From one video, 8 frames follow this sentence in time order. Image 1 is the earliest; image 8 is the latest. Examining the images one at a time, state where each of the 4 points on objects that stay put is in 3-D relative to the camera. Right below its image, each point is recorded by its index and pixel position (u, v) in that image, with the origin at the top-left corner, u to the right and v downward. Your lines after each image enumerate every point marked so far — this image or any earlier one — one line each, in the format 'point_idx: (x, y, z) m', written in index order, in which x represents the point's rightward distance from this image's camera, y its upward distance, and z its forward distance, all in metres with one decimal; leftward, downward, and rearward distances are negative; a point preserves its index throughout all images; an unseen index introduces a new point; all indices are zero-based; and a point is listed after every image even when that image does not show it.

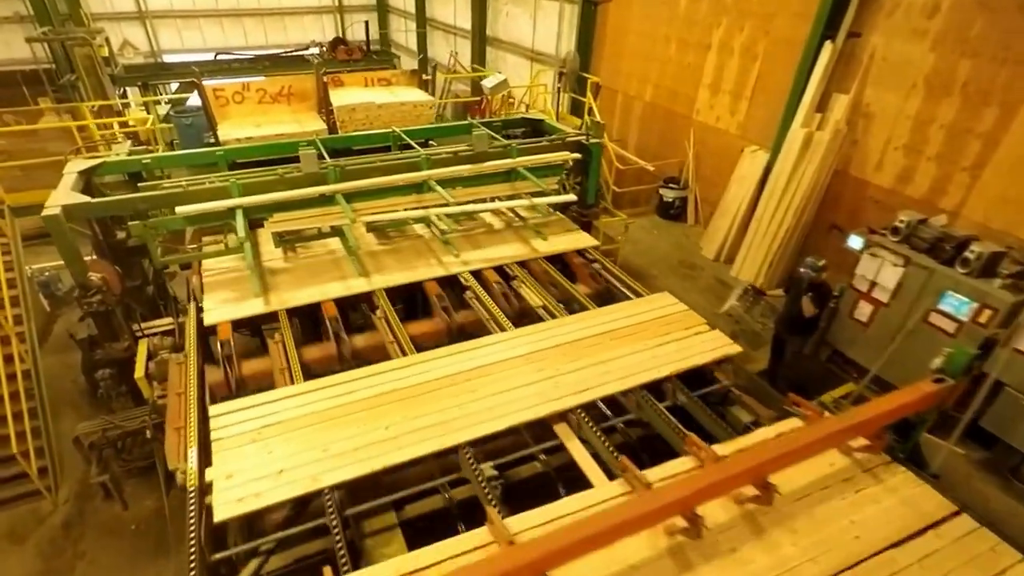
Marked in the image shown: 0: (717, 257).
0: (+2.1, +0.3, +5.1) m
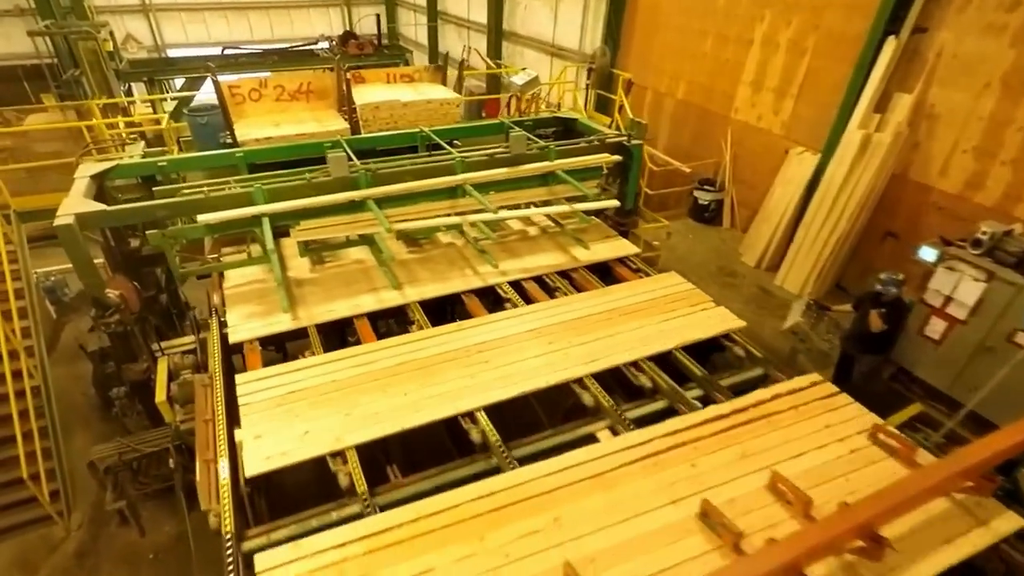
0: (+2.4, +0.2, +4.8) m
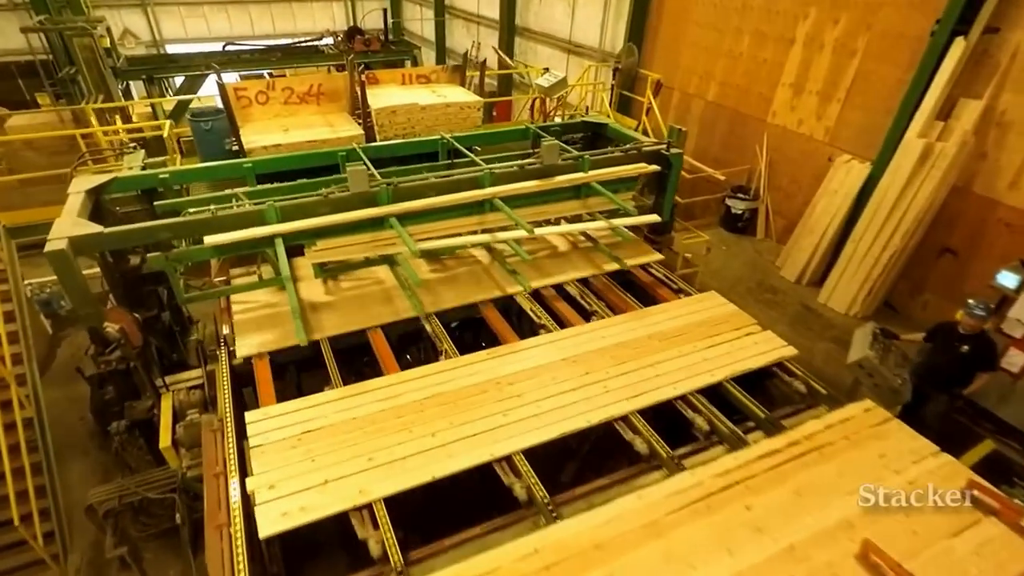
0: (+2.7, +0.1, +4.5) m
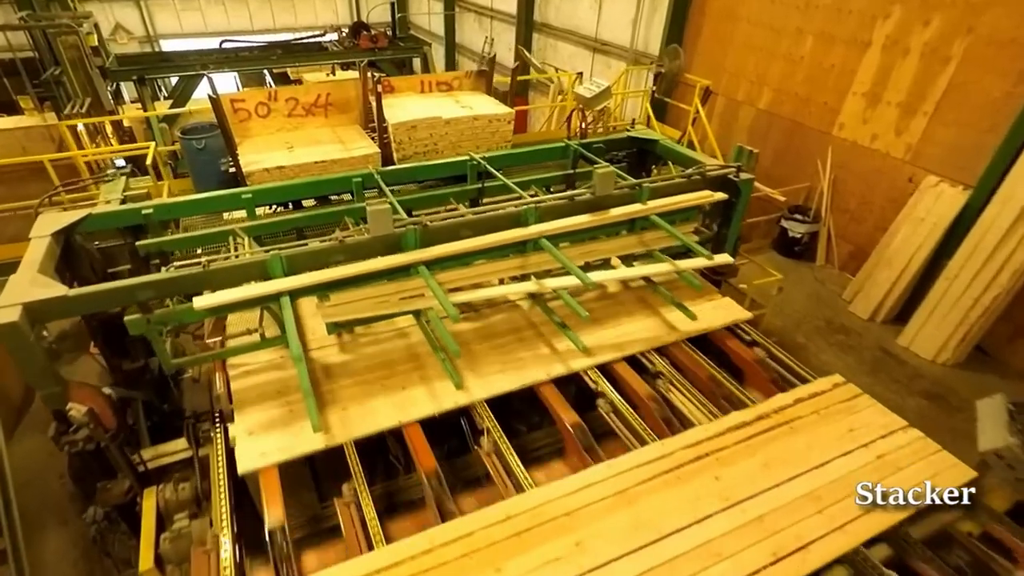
0: (+3.0, -0.2, +4.0) m
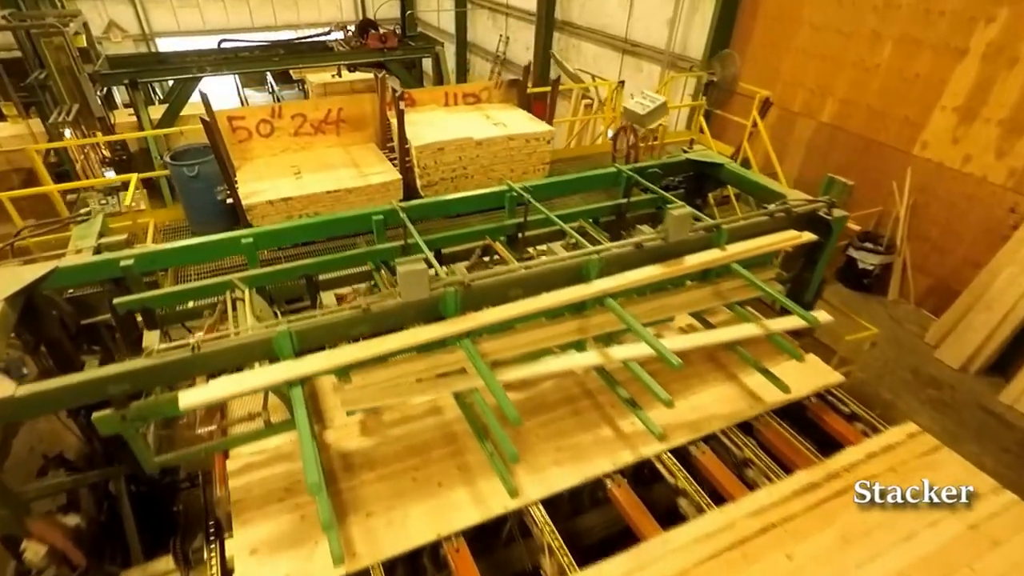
0: (+3.2, -0.6, +3.5) m
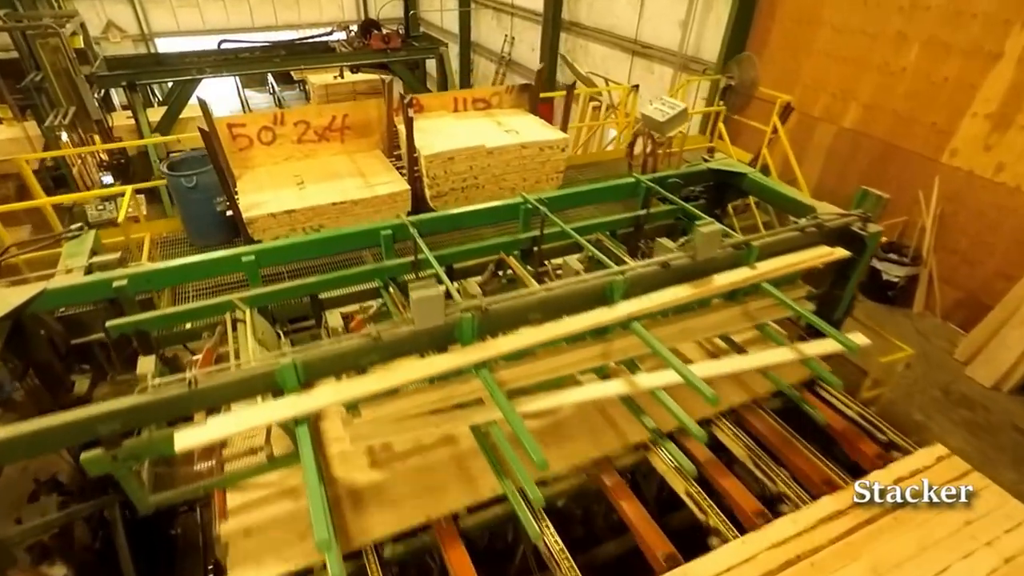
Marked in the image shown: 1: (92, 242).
0: (+3.3, -0.7, +3.3) m
1: (-2.1, +0.2, +2.5) m
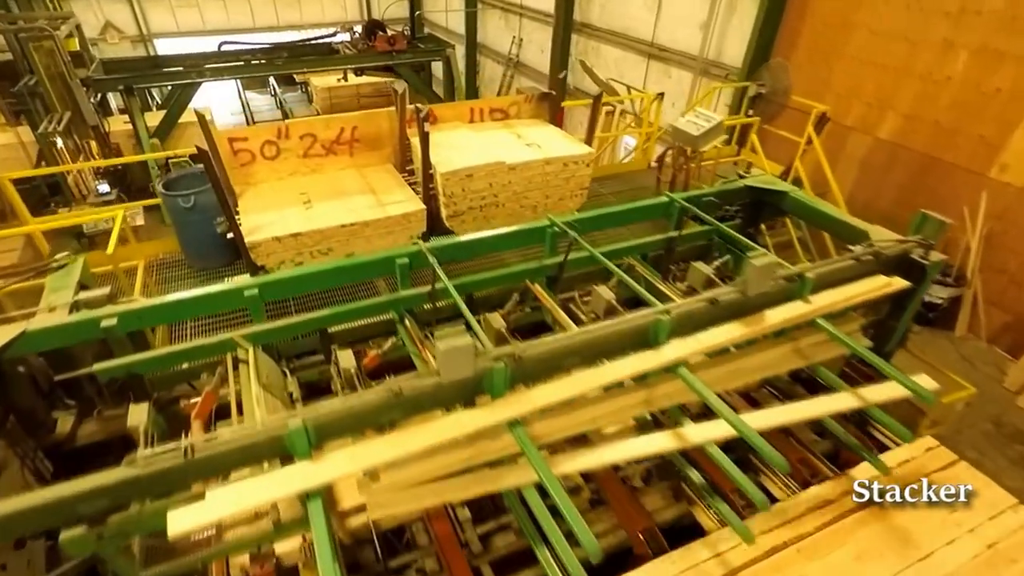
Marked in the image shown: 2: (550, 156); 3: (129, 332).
0: (+3.5, -0.8, +3.1) m
1: (-2.0, +0.1, +2.3) m
2: (+0.2, +0.8, +3.0) m
3: (-1.6, -0.2, +2.1) m
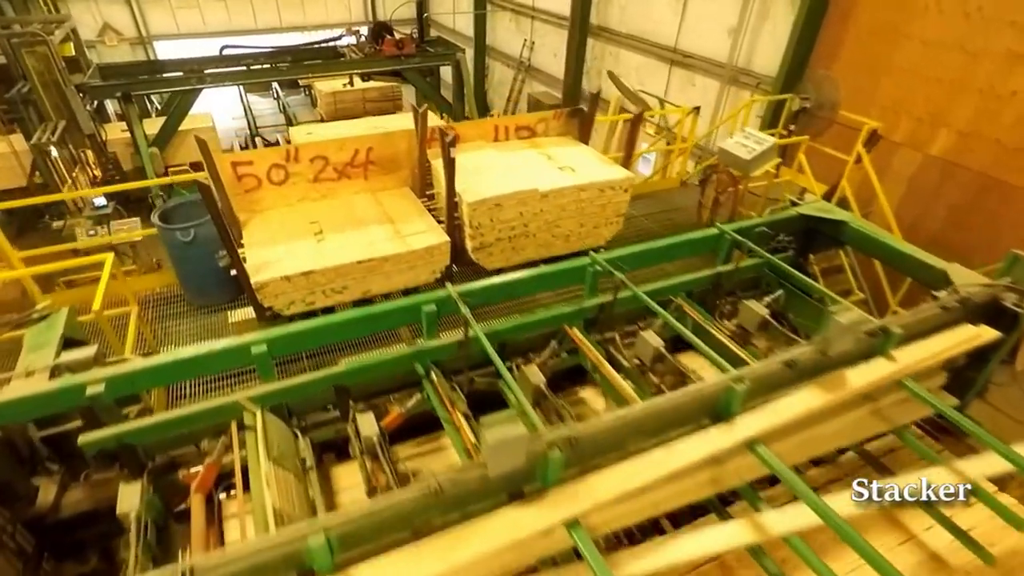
0: (+3.6, -1.0, +2.8) m
1: (-1.8, -0.1, +2.0) m
2: (+0.4, +0.6, +2.7) m
3: (-1.5, -0.4, +1.8) m
